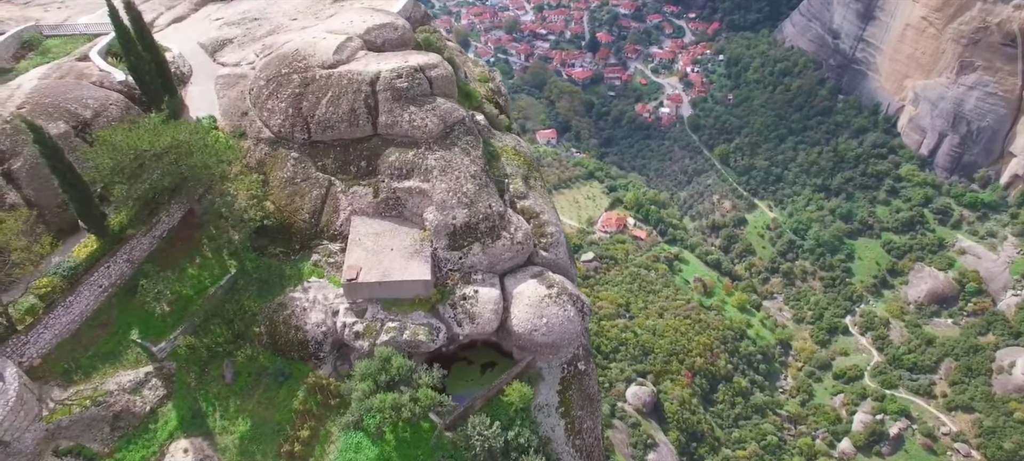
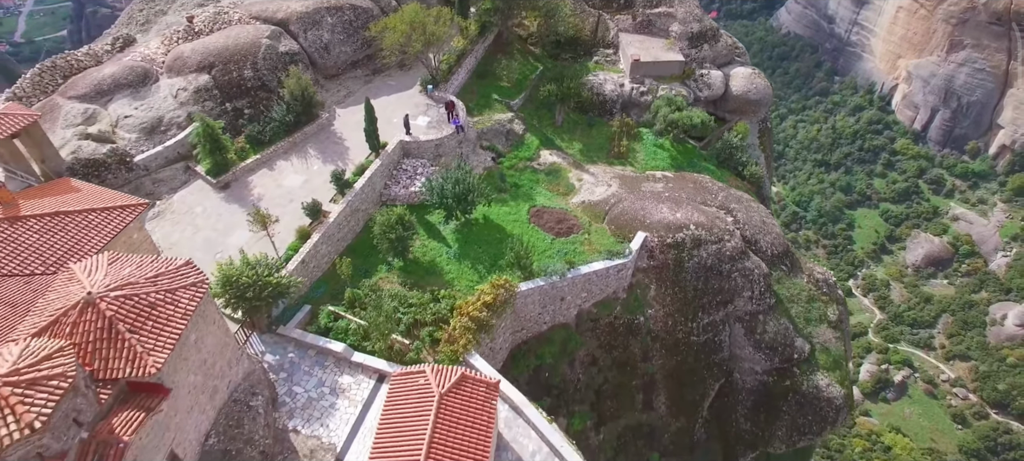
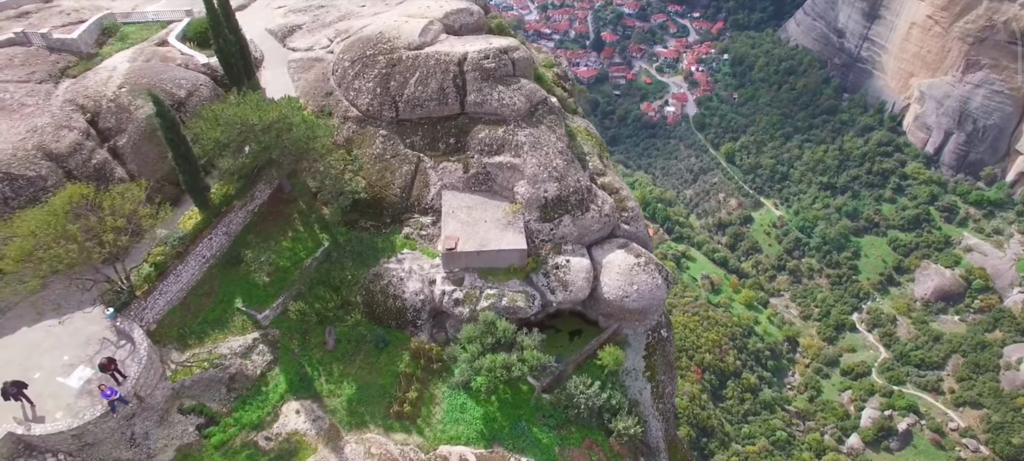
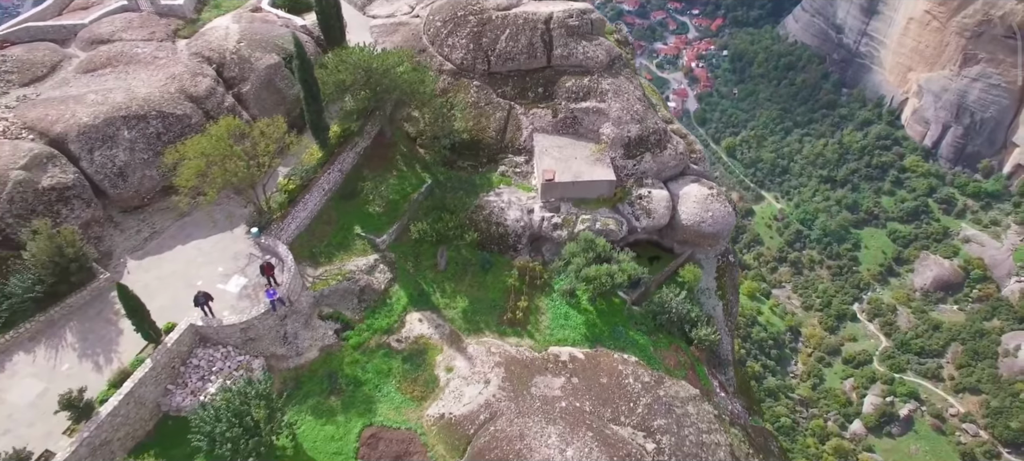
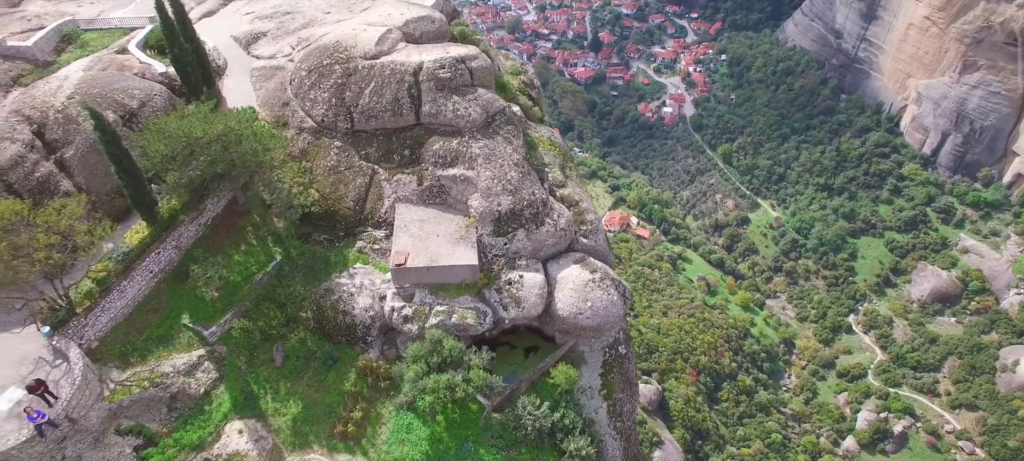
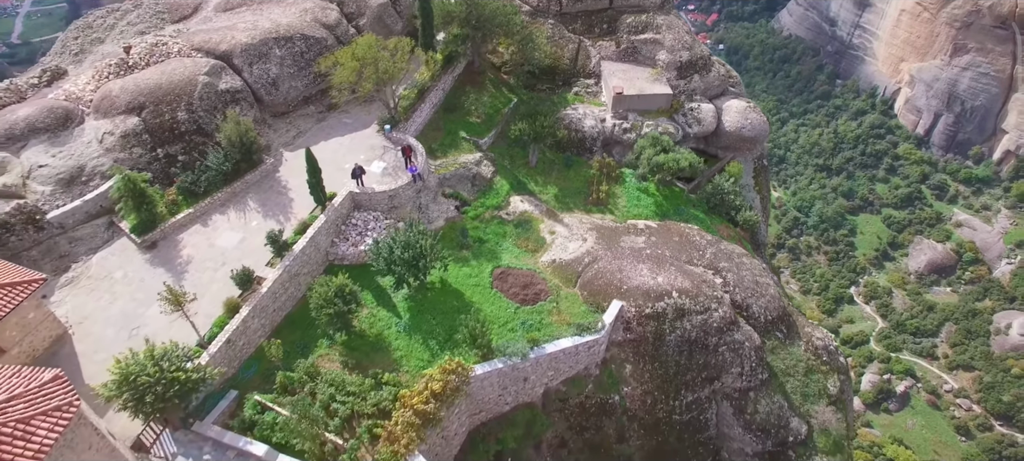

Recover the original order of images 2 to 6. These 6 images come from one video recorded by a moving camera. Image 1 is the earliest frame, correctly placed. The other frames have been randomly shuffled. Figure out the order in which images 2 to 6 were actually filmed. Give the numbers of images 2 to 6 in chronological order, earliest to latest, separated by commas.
5, 3, 4, 6, 2
